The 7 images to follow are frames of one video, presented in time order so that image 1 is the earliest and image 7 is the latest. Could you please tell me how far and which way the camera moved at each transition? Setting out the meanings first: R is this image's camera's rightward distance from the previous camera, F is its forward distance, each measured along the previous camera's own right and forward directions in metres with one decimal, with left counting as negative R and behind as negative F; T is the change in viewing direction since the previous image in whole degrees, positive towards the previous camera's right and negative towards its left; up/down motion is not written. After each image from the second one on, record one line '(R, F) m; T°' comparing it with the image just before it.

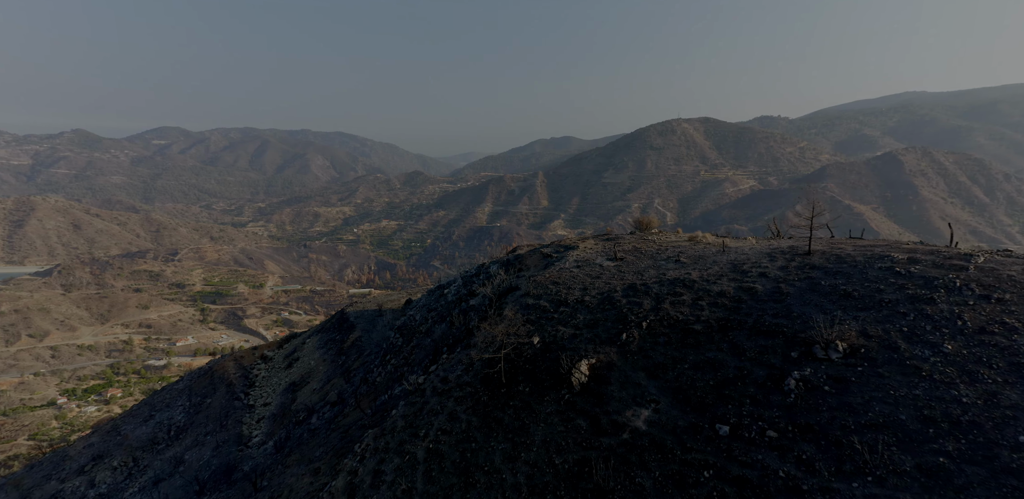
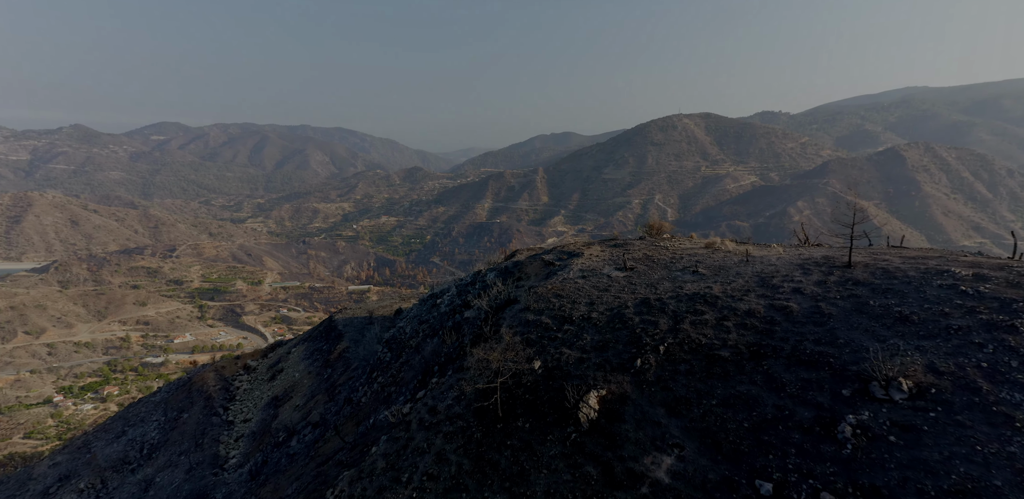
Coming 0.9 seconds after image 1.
(0.0, +0.7) m; 0°
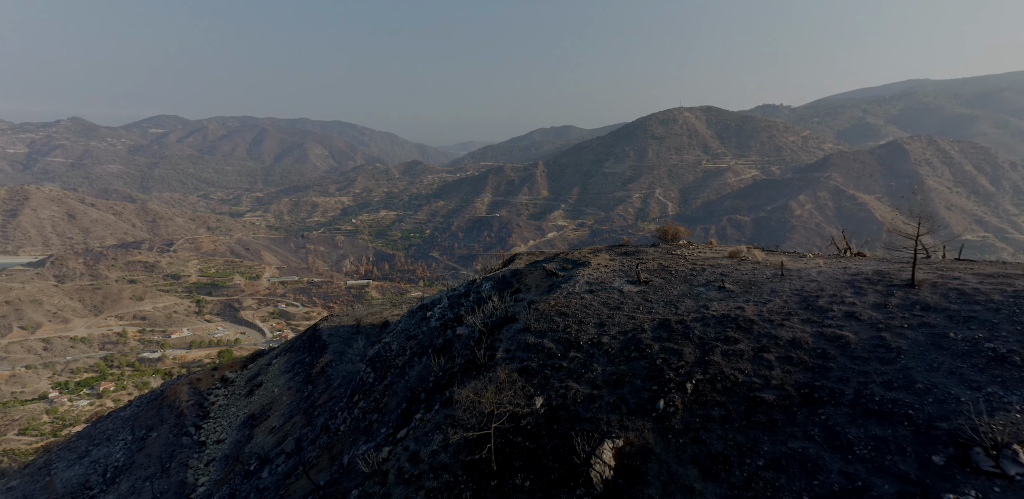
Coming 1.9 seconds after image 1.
(0.0, +0.8) m; 0°
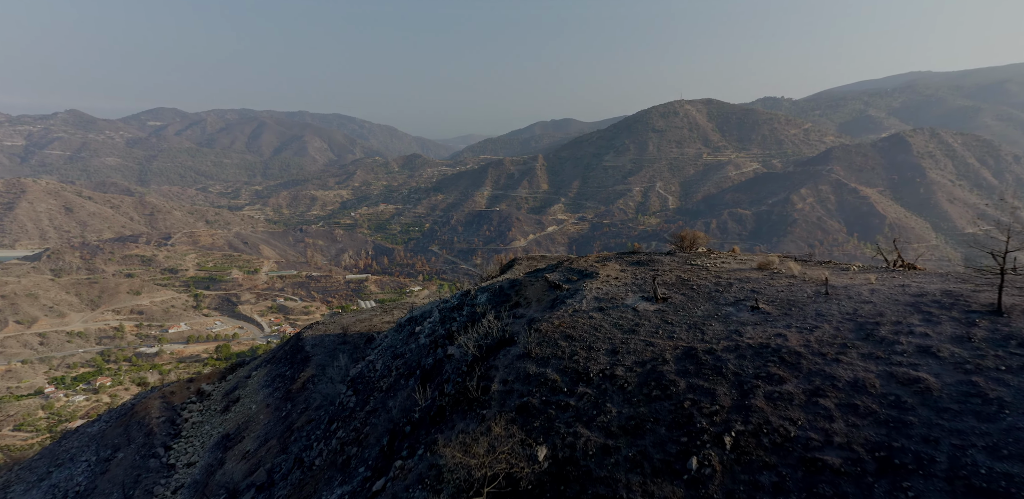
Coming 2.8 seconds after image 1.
(0.0, +0.7) m; 0°
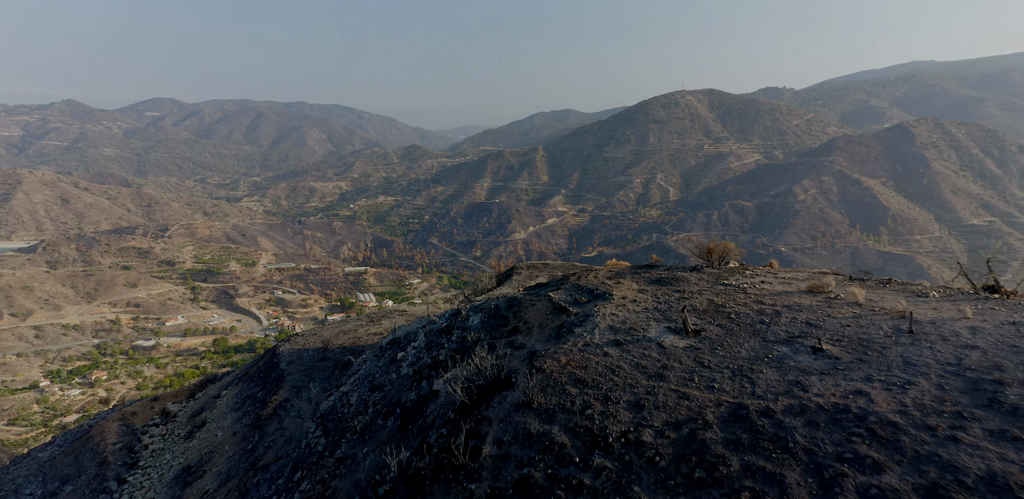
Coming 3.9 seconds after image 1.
(0.0, +0.9) m; 0°
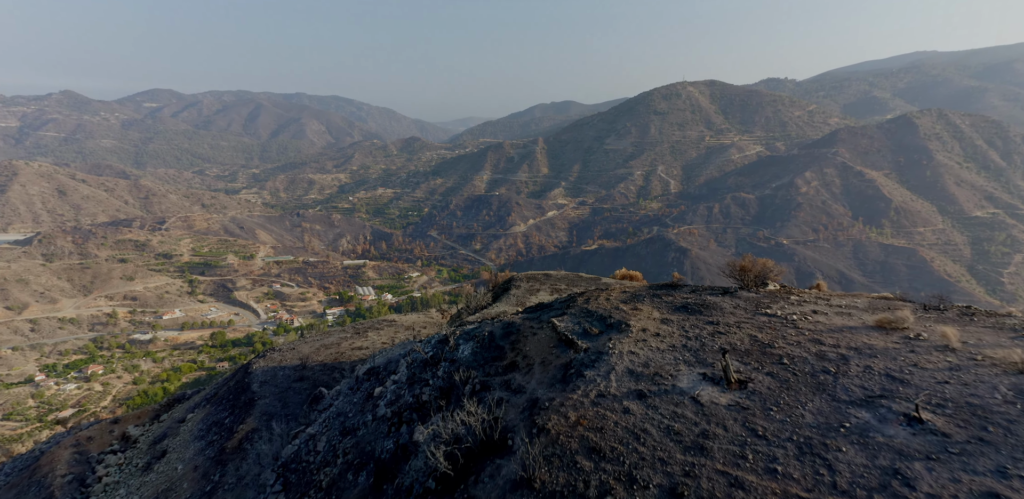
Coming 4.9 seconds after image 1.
(0.0, +0.8) m; 0°
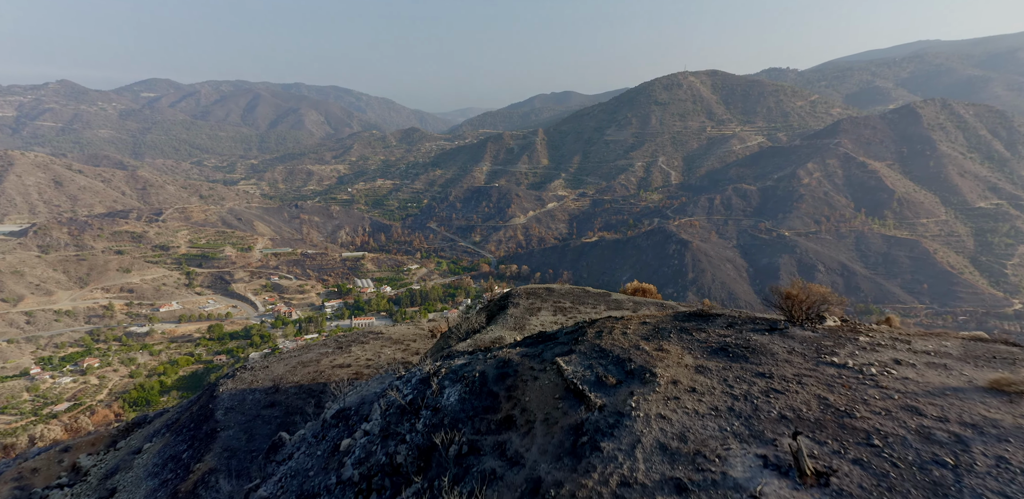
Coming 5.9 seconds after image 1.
(0.0, +0.8) m; 0°
